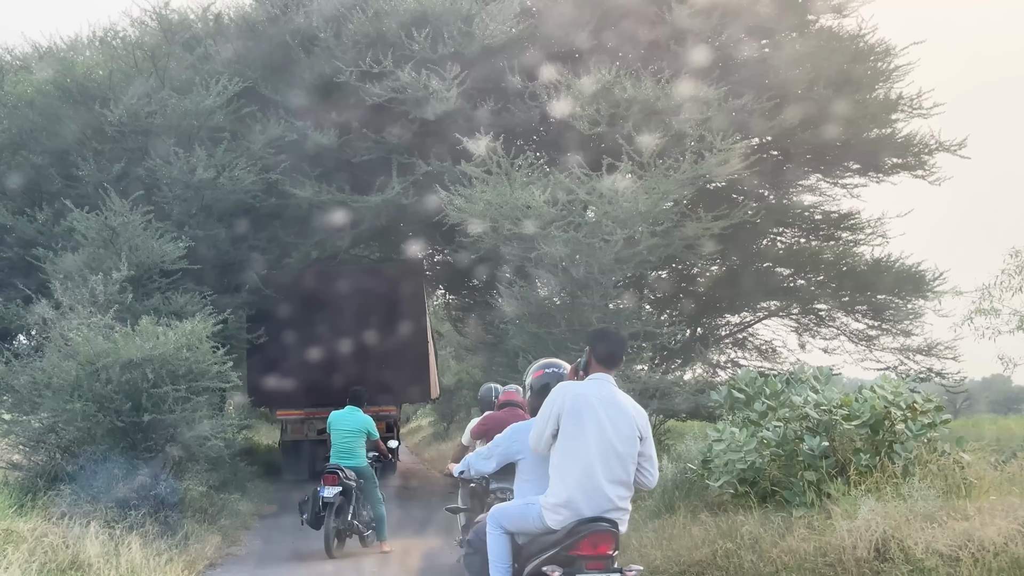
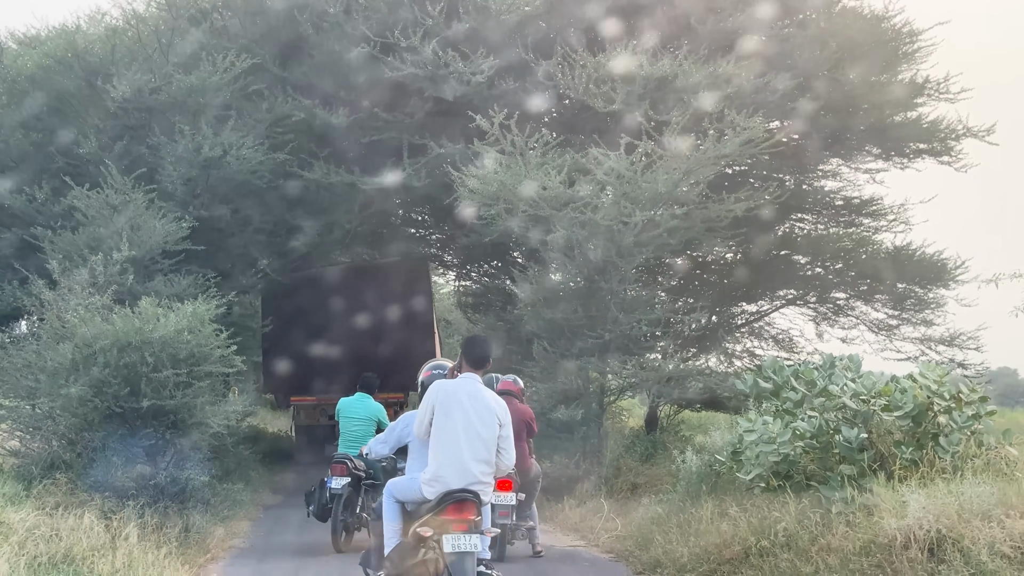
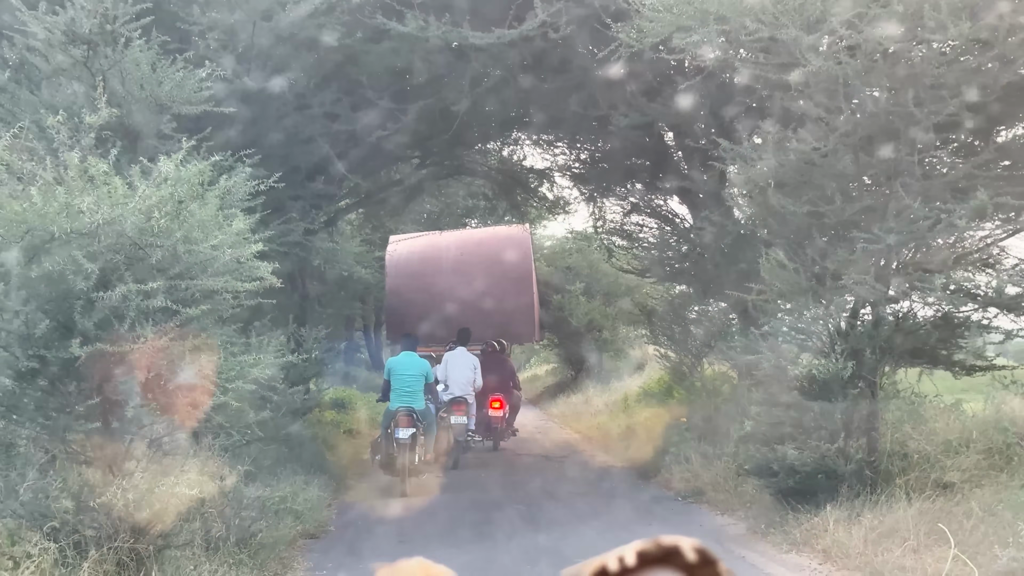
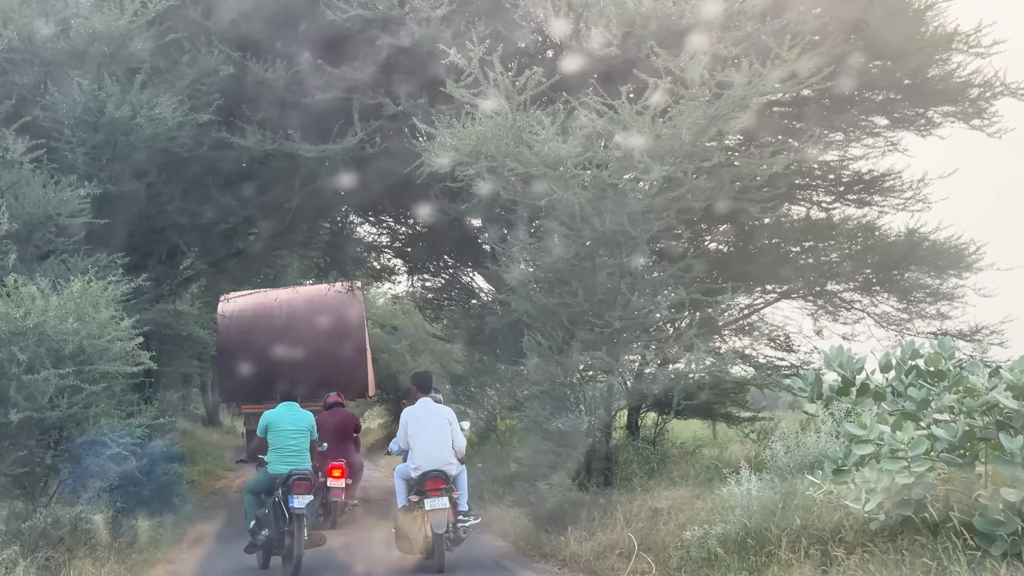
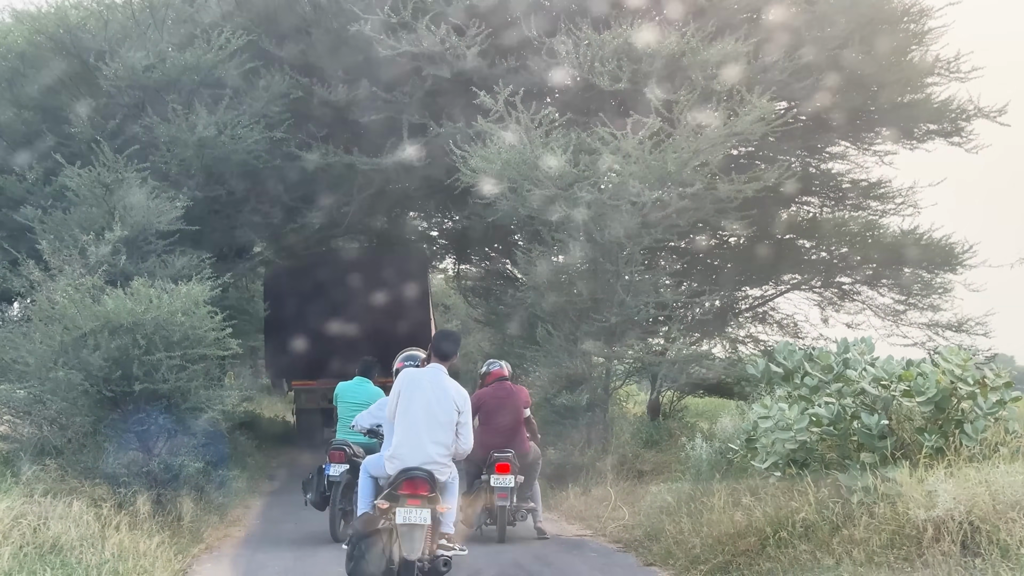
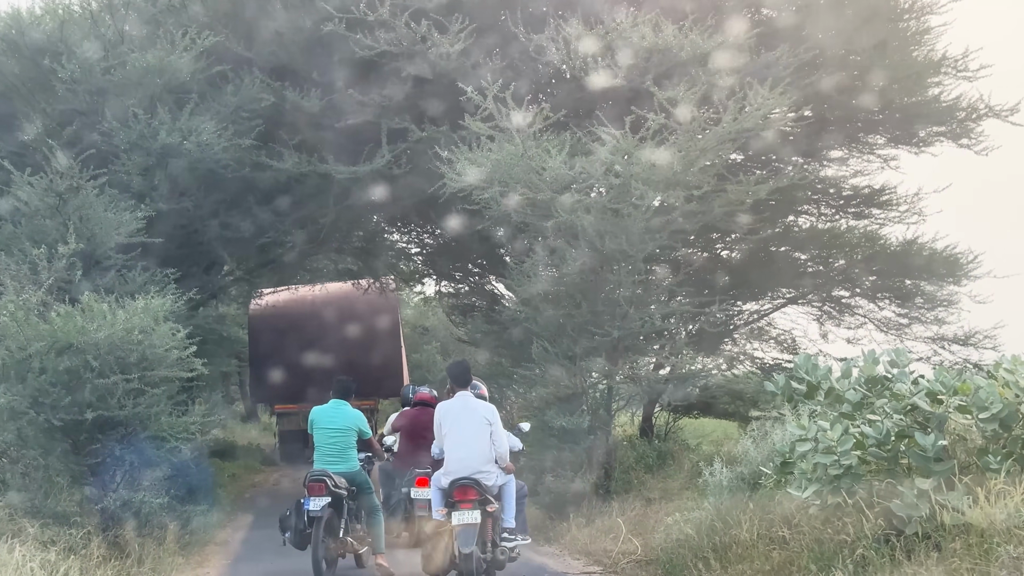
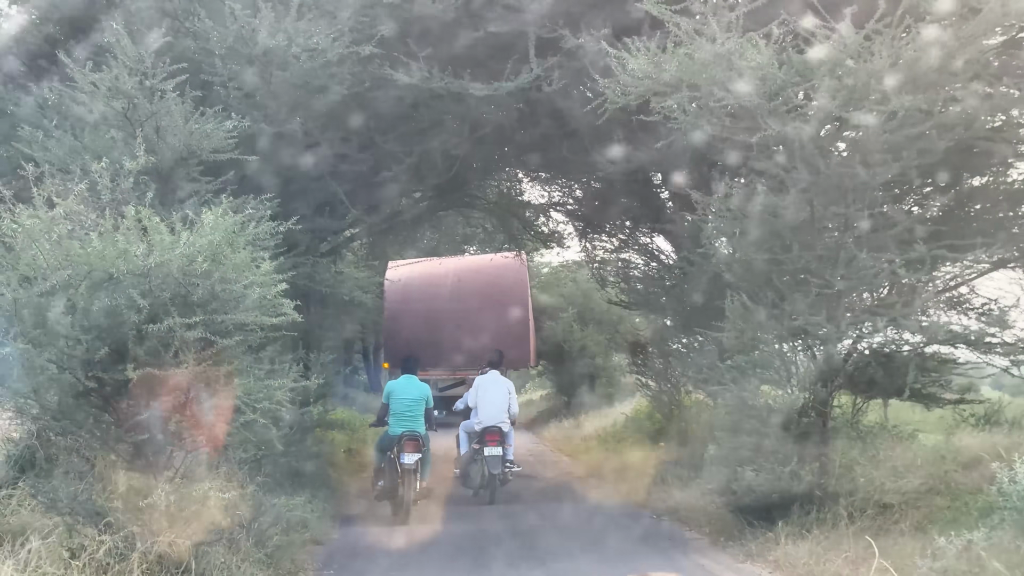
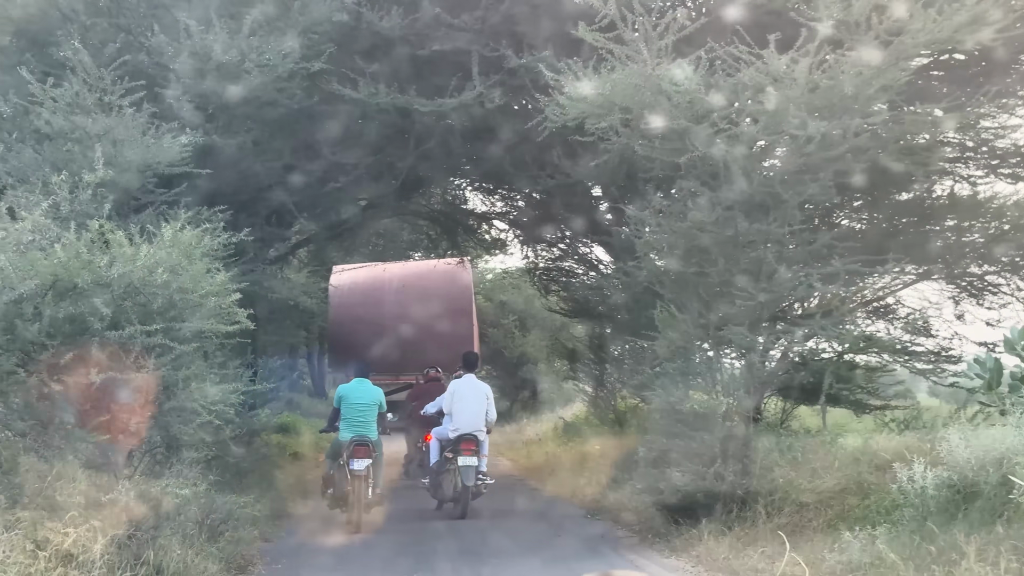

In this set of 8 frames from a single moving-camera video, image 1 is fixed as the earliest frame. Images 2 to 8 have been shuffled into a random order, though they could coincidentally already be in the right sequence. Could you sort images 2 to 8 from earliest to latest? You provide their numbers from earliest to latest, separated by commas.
2, 5, 6, 4, 8, 7, 3
